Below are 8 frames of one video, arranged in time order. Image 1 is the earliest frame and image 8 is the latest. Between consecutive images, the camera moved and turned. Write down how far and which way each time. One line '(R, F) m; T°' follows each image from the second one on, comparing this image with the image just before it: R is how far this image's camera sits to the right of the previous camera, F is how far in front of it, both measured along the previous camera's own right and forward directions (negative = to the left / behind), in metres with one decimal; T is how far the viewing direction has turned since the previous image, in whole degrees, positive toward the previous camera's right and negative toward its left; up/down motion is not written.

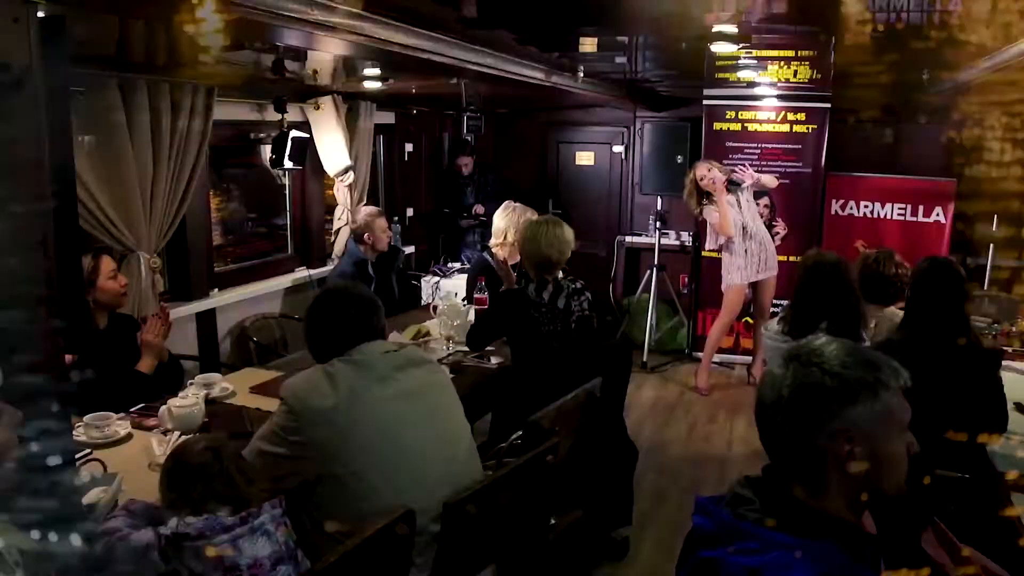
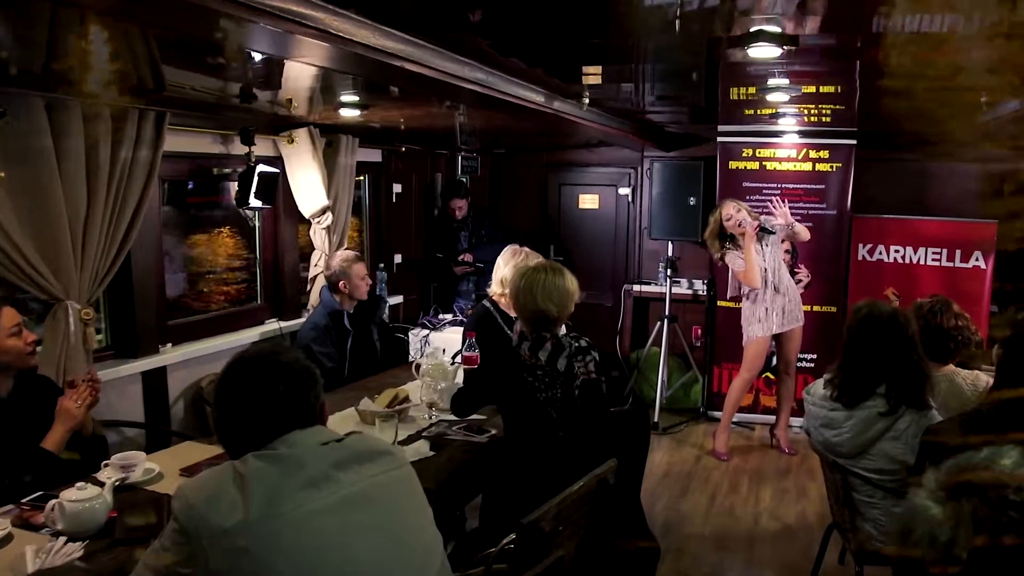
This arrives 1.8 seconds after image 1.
(0.0, +0.5) m; 0°
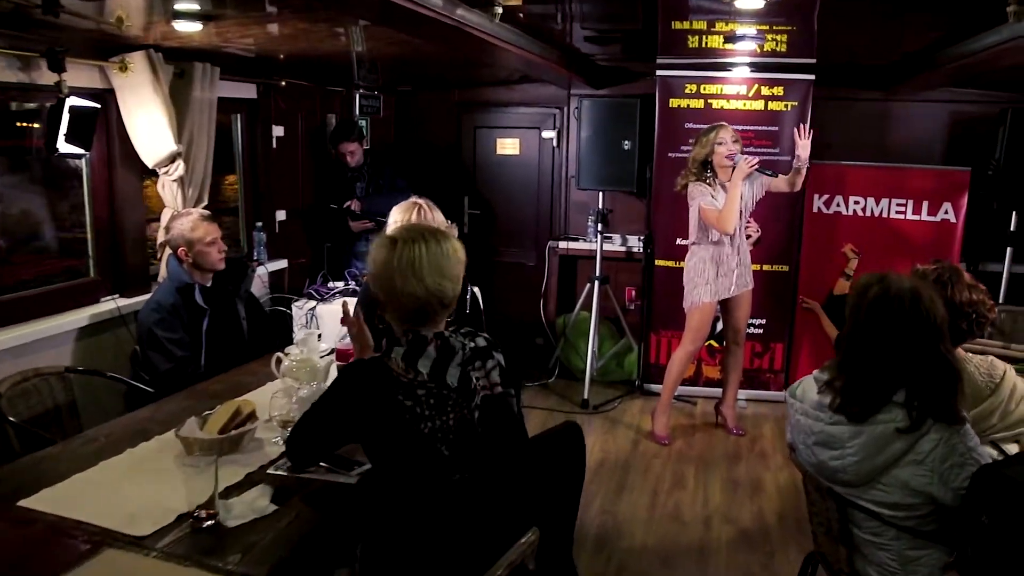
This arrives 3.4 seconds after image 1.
(+0.1, +0.7) m; +5°
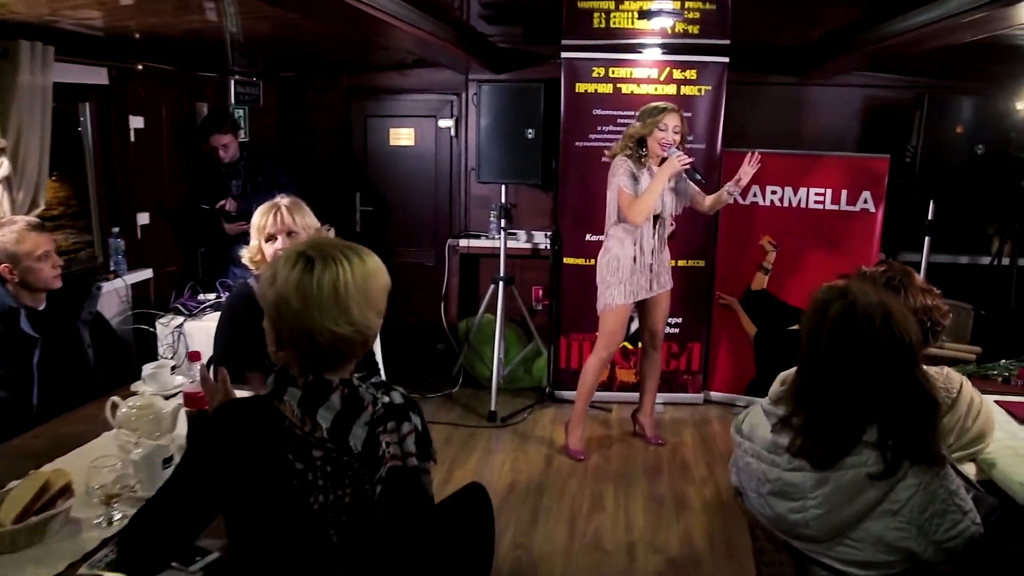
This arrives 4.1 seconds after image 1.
(0.0, +0.4) m; +6°
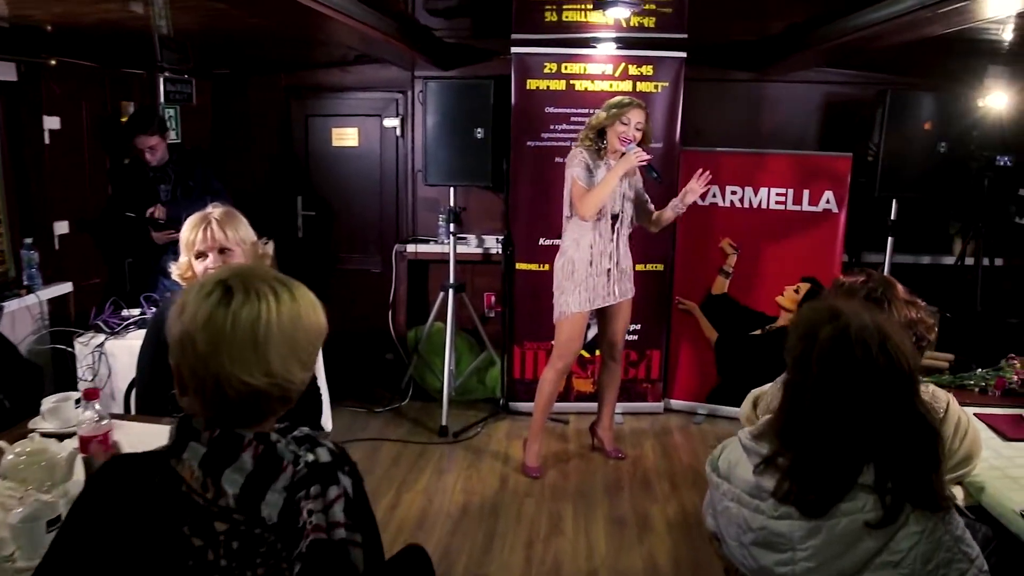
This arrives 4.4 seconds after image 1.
(0.0, +0.2) m; +3°
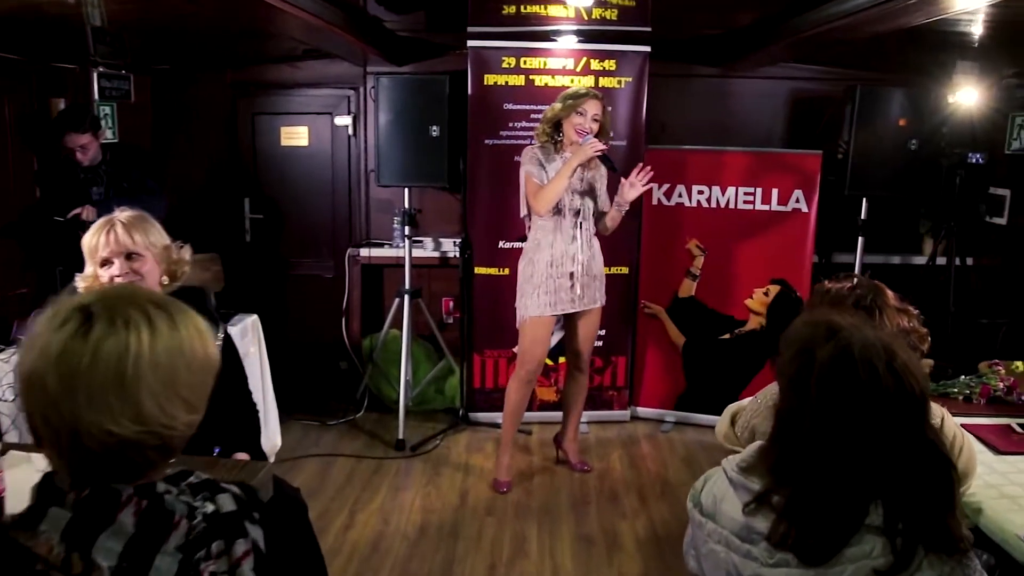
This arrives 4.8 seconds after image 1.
(0.0, +0.2) m; +2°
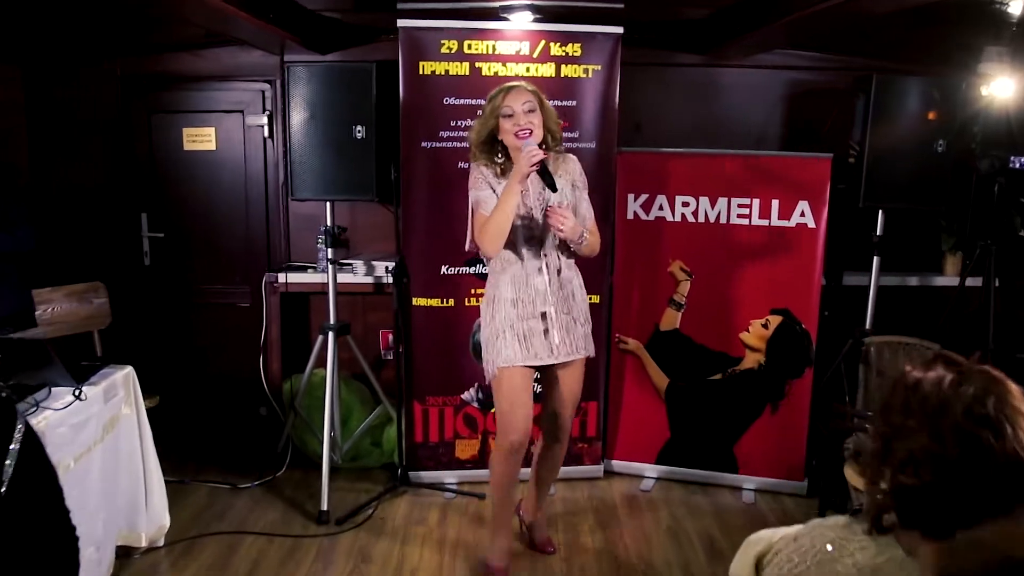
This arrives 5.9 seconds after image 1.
(+0.1, +0.7) m; +2°
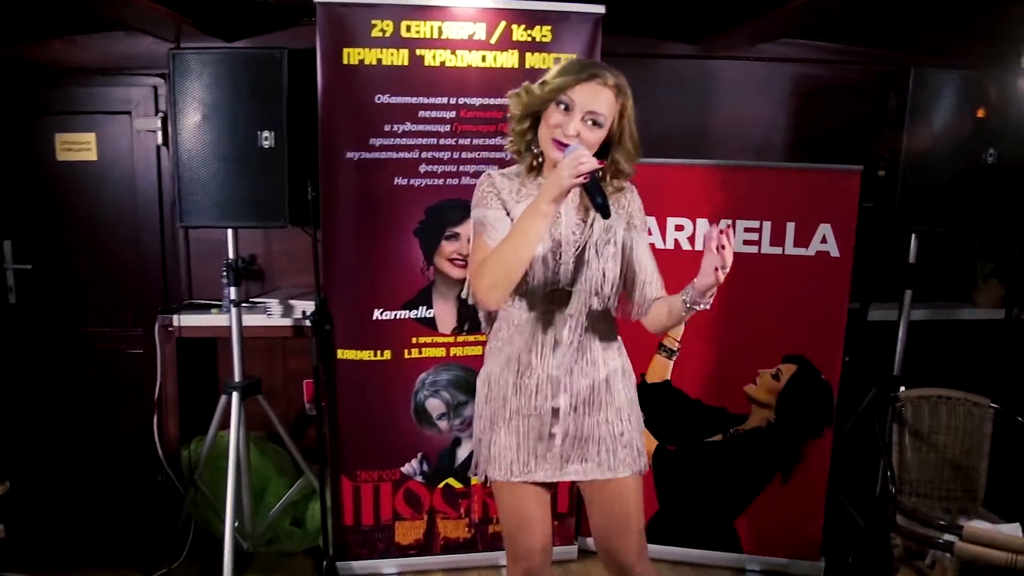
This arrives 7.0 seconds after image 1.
(0.0, +0.7) m; +3°
